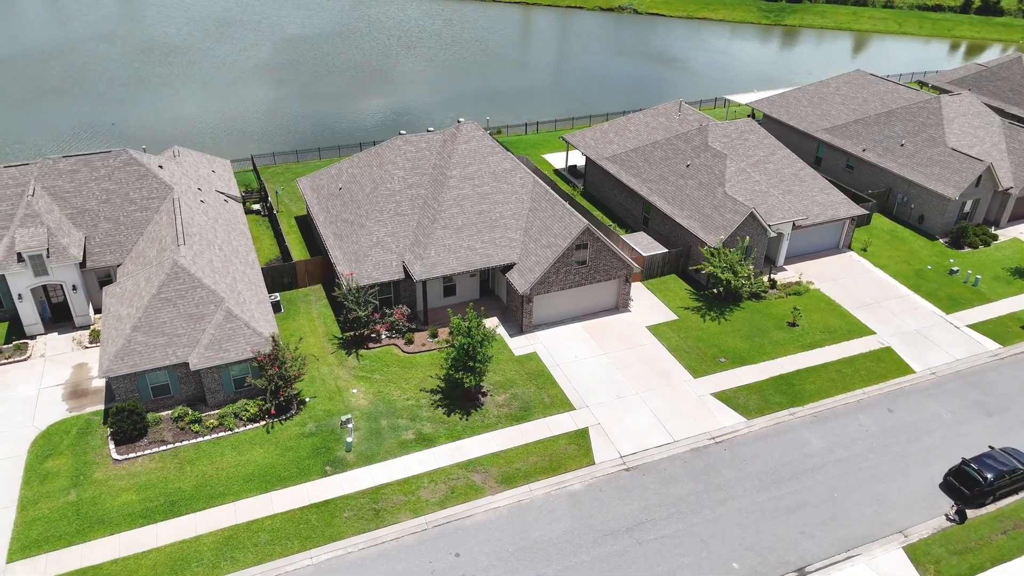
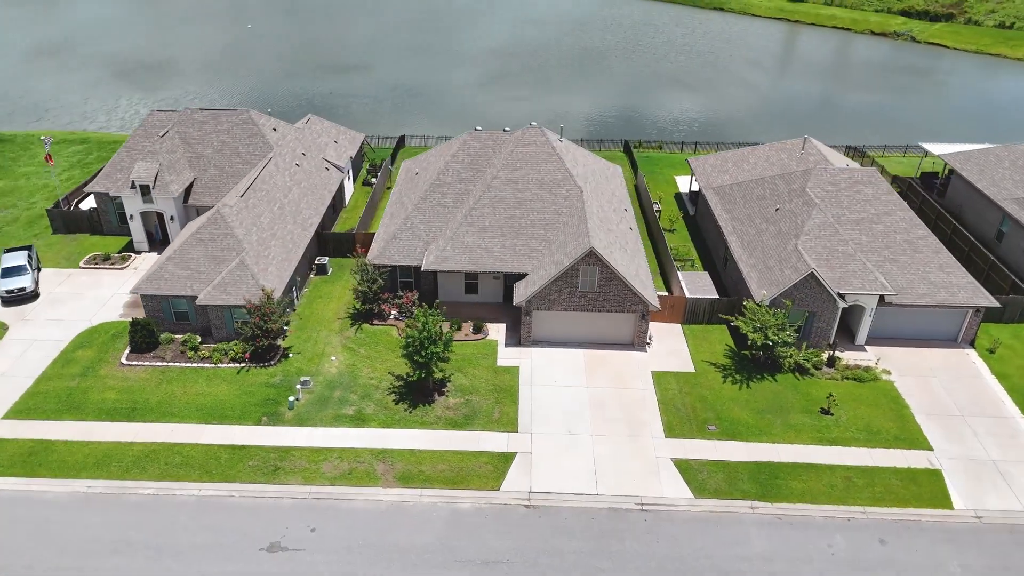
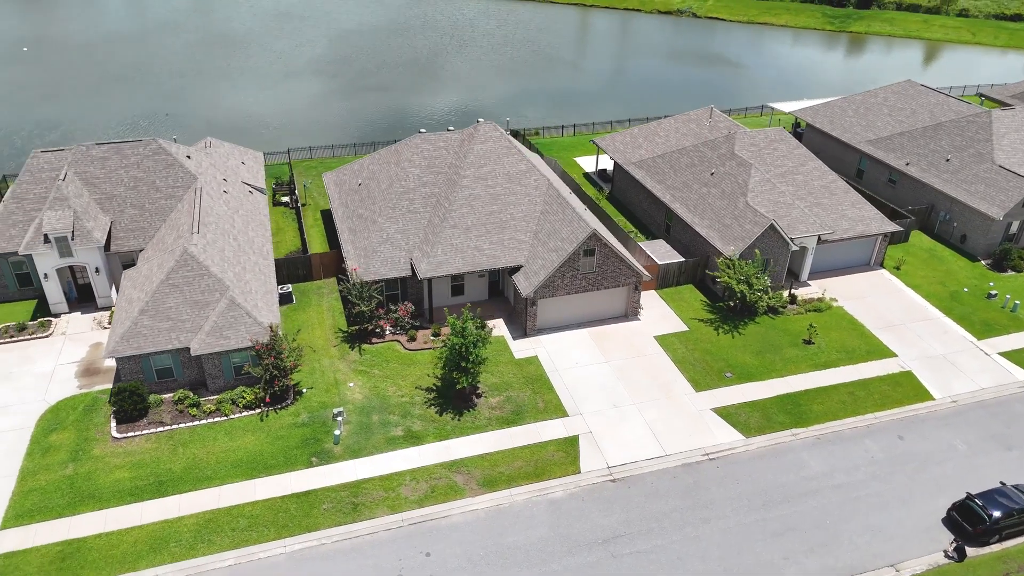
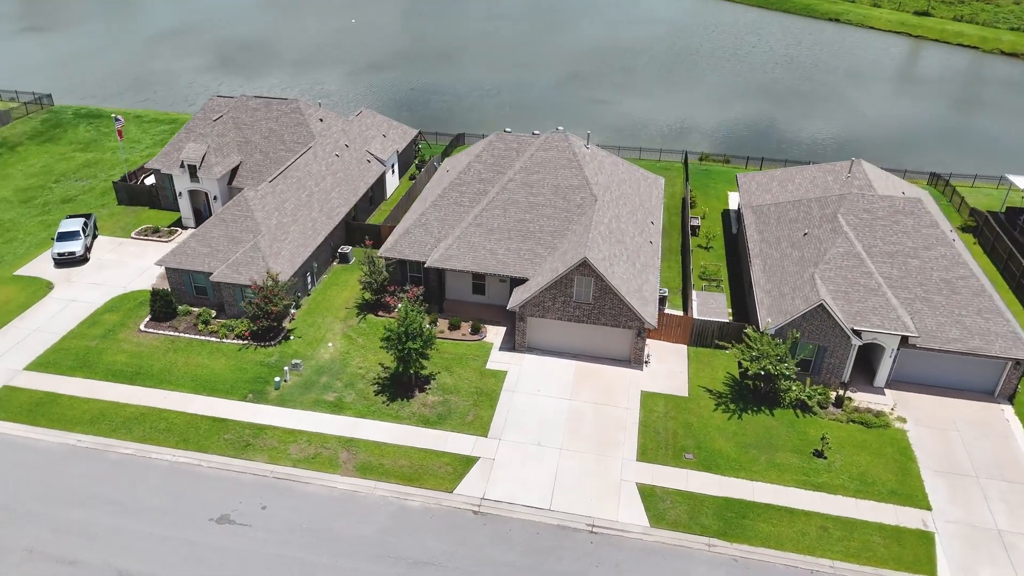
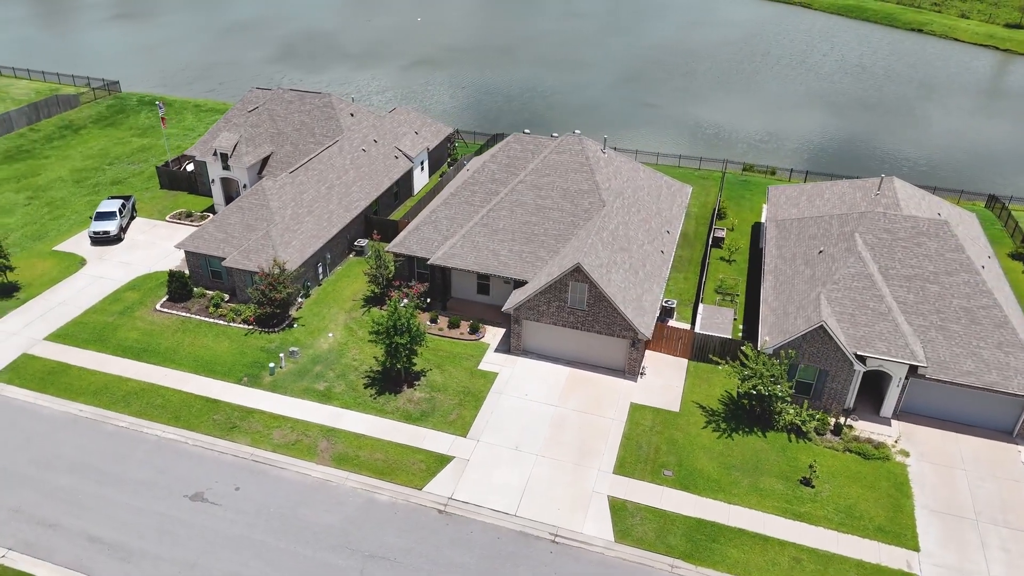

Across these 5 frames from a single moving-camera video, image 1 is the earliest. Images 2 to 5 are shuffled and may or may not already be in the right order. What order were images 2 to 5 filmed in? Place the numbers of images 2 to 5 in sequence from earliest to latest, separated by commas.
3, 2, 4, 5
